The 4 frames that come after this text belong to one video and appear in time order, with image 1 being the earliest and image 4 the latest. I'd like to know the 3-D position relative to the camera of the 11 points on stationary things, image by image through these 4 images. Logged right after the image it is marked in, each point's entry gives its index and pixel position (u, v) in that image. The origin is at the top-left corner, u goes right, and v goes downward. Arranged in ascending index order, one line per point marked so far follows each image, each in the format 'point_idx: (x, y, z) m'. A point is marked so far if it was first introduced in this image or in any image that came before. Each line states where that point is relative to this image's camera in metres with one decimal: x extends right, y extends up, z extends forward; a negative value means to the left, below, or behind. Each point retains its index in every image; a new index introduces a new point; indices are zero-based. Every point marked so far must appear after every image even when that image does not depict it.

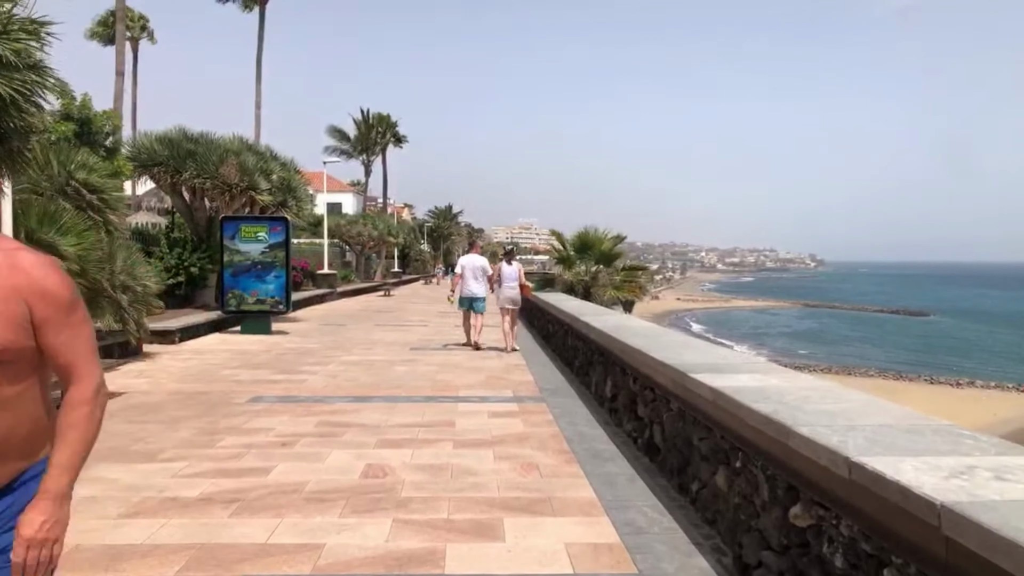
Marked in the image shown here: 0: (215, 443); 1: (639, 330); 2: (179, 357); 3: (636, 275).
0: (-2.2, -1.2, +6.6) m
1: (+1.2, -0.4, +8.3) m
2: (-4.7, -1.0, +12.4) m
3: (+2.7, +0.3, +19.5) m
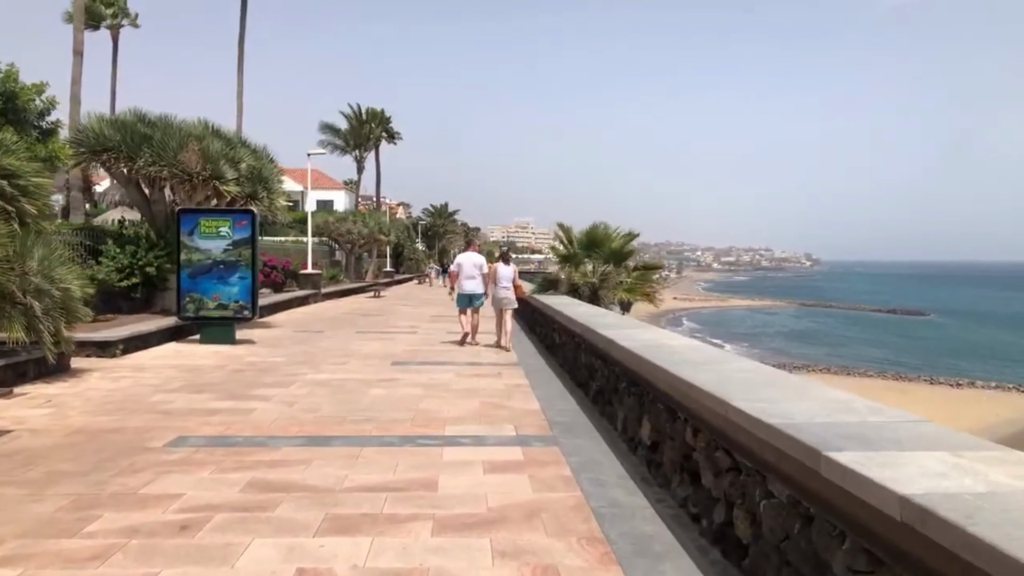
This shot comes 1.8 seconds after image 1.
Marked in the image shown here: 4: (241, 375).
0: (-2.2, -1.2, +4.5) m
1: (+1.2, -0.4, +6.2) m
2: (-4.7, -1.0, +10.3) m
3: (+2.7, +0.3, +17.4) m
4: (-3.3, -1.0, +10.8) m
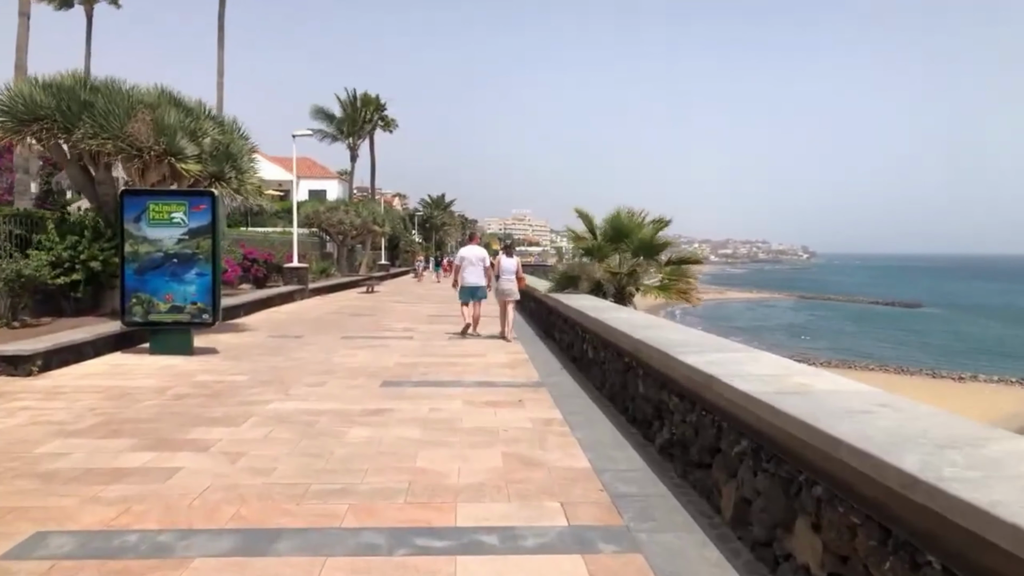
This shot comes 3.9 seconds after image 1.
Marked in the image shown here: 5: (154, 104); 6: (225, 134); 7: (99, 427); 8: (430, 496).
0: (-1.9, -1.3, +2.0) m
1: (+1.4, -0.5, +3.7) m
2: (-4.4, -1.0, +7.8) m
3: (+2.9, +0.3, +14.9) m
4: (-3.1, -1.1, +8.2) m
5: (-5.3, +2.7, +13.2) m
6: (-4.7, +2.5, +14.4) m
7: (-3.2, -1.1, +7.0) m
8: (-0.5, -1.2, +5.2) m
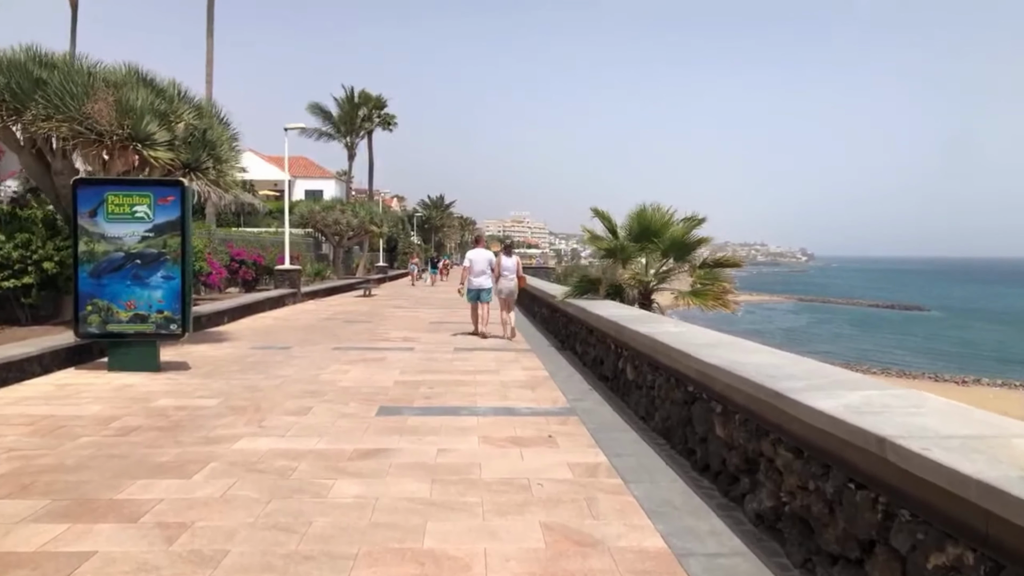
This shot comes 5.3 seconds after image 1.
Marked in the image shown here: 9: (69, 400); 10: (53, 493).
0: (-1.7, -1.3, +0.4) m
1: (+1.7, -0.5, +2.1) m
2: (-4.2, -1.1, +6.1) m
3: (+3.1, +0.2, +13.3) m
4: (-2.8, -1.1, +6.6) m
5: (-5.1, +2.7, +11.5) m
6: (-4.5, +2.4, +12.8) m
7: (-3.0, -1.1, +5.3) m
8: (-0.3, -1.3, +3.5) m
9: (-4.1, -1.0, +8.1) m
10: (-2.6, -1.2, +5.0) m
